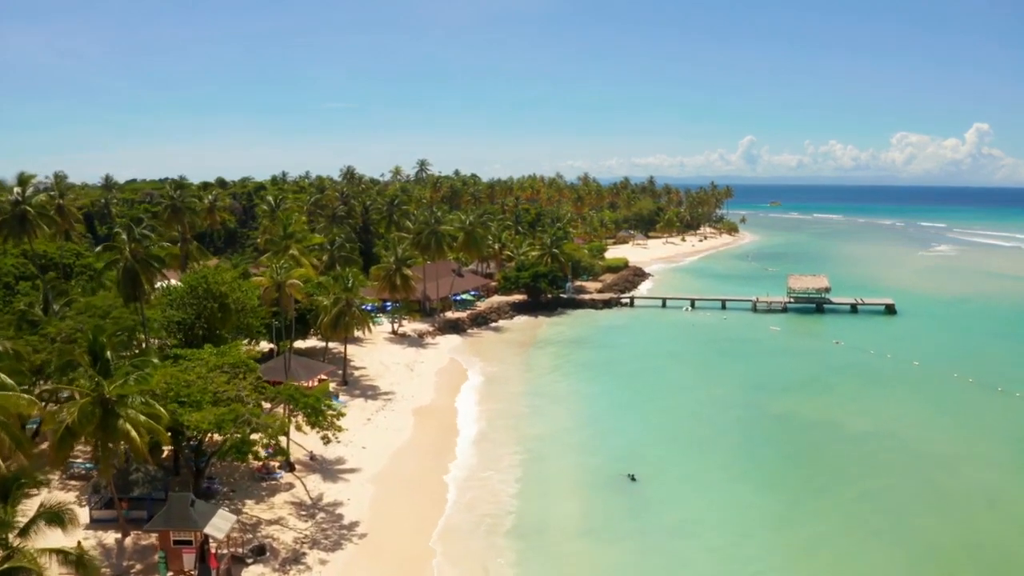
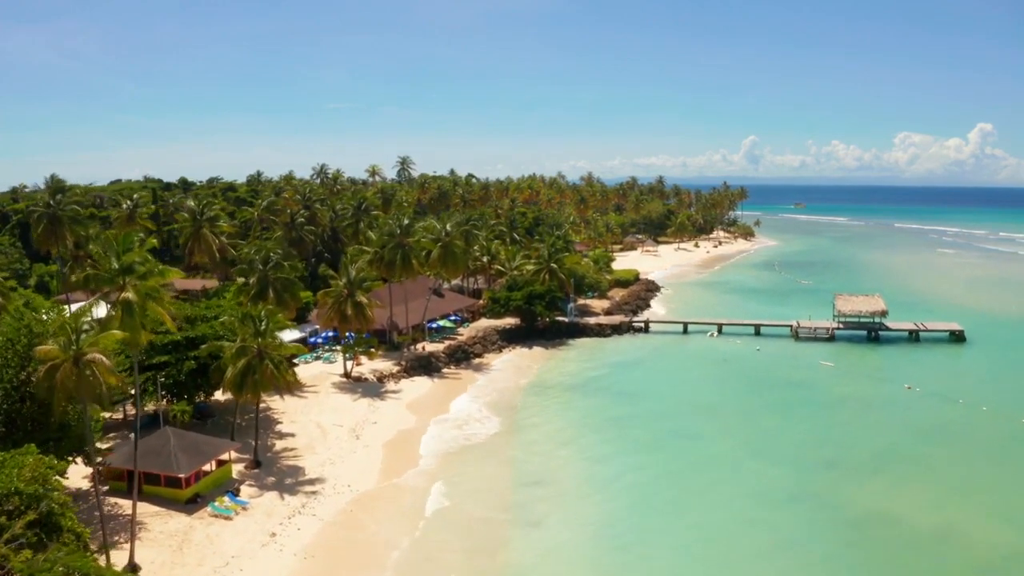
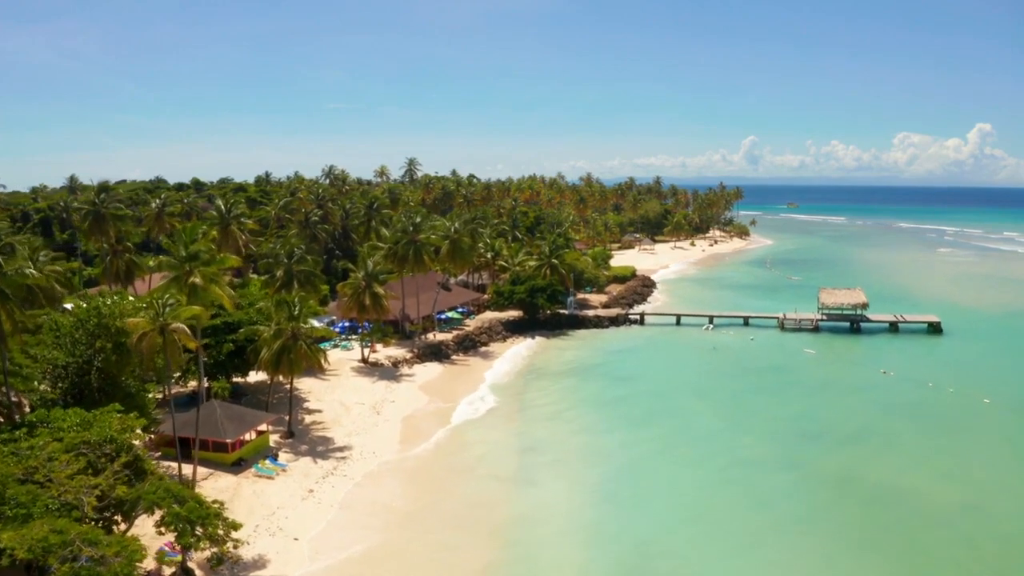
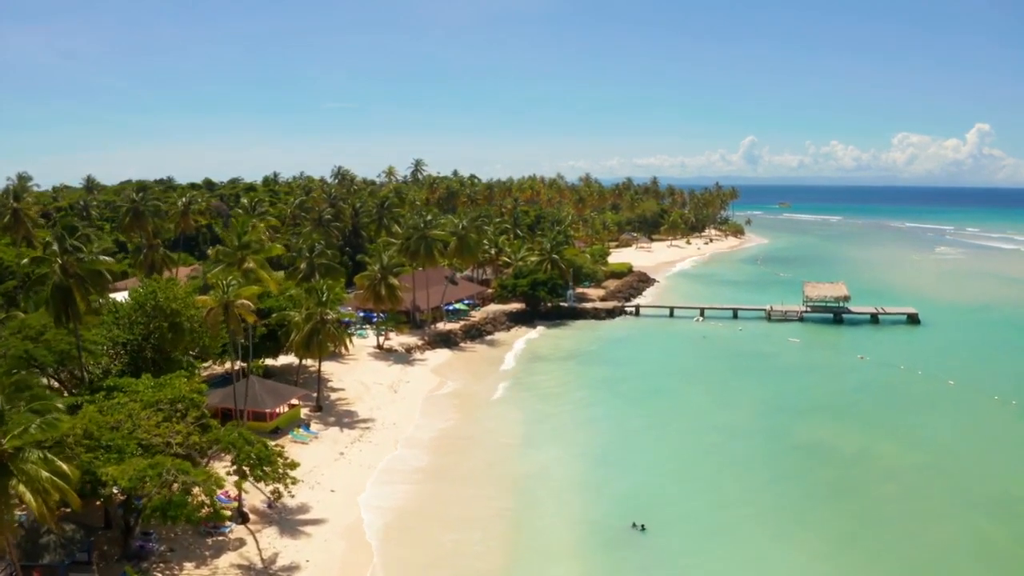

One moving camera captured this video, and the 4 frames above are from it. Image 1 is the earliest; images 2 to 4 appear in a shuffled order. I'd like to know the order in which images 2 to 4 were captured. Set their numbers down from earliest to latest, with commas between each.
4, 3, 2
